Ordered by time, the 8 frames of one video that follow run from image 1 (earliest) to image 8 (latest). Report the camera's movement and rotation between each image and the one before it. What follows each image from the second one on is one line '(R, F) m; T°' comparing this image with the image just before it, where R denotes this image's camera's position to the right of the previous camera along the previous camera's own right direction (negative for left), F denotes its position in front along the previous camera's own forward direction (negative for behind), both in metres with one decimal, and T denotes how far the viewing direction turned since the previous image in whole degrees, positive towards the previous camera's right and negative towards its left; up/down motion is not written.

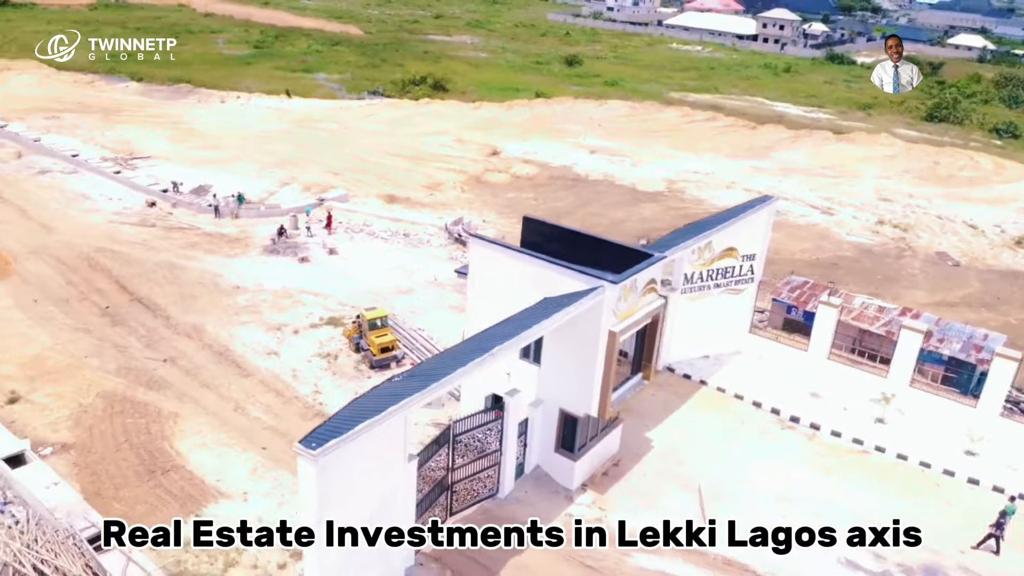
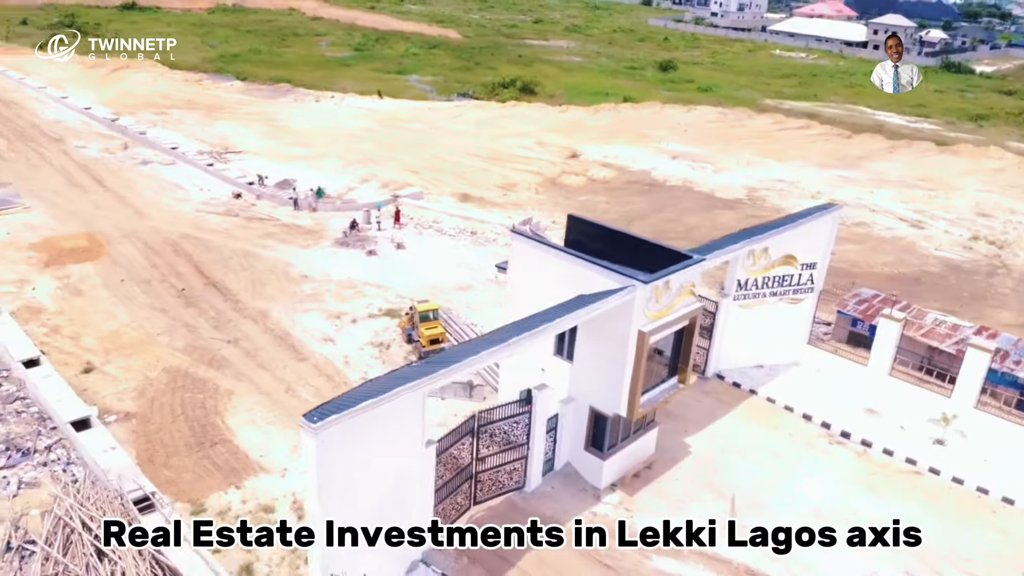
(+1.0, -0.1) m; -7°
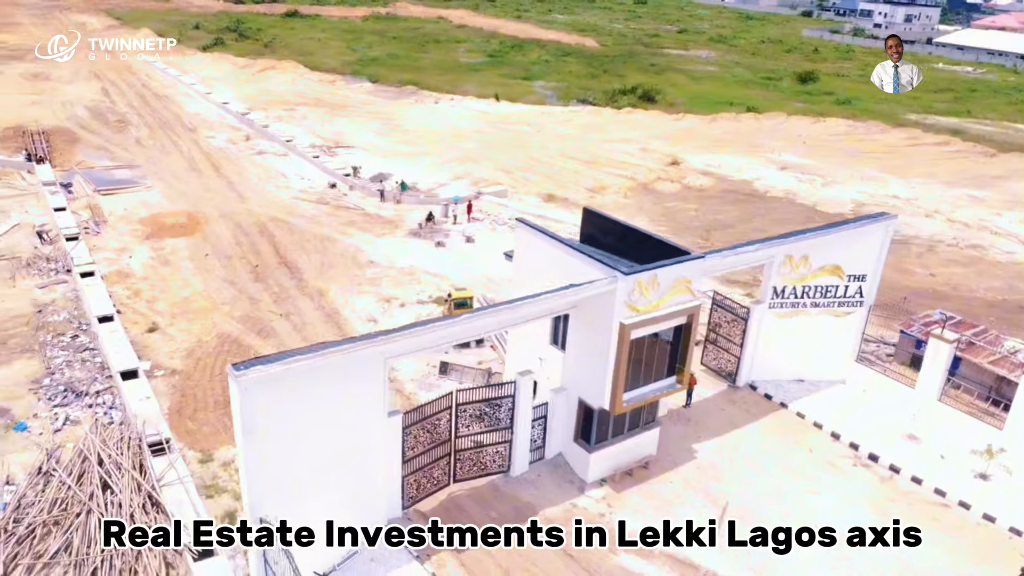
(+2.6, 0.0) m; -10°
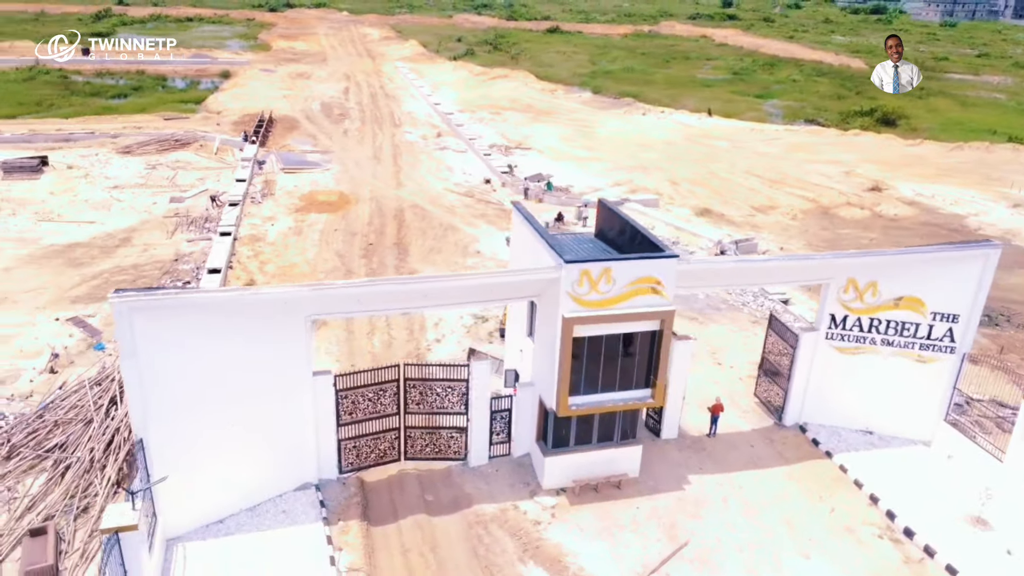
(+4.7, +1.3) m; -19°
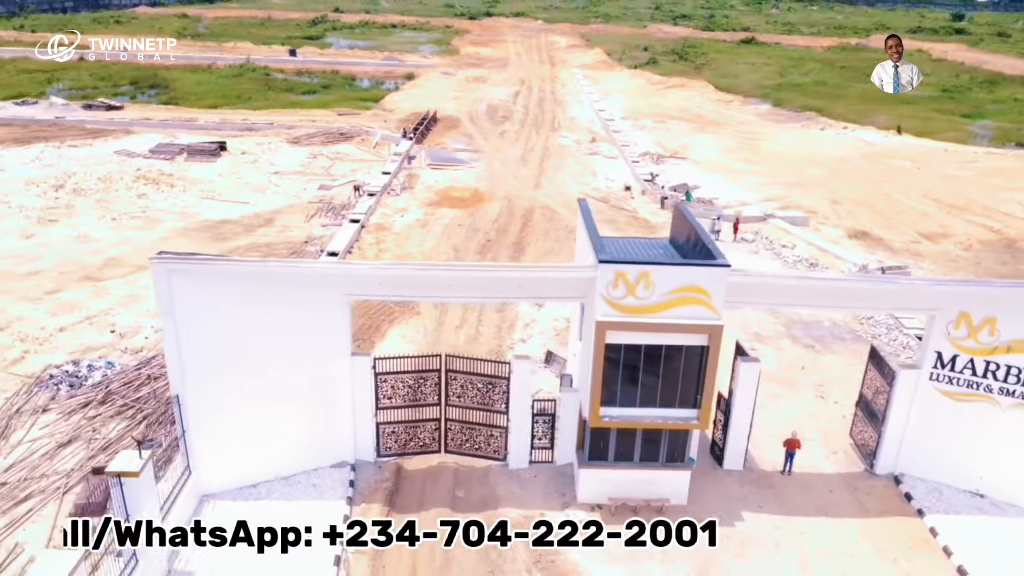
(+2.1, +0.7) m; -13°
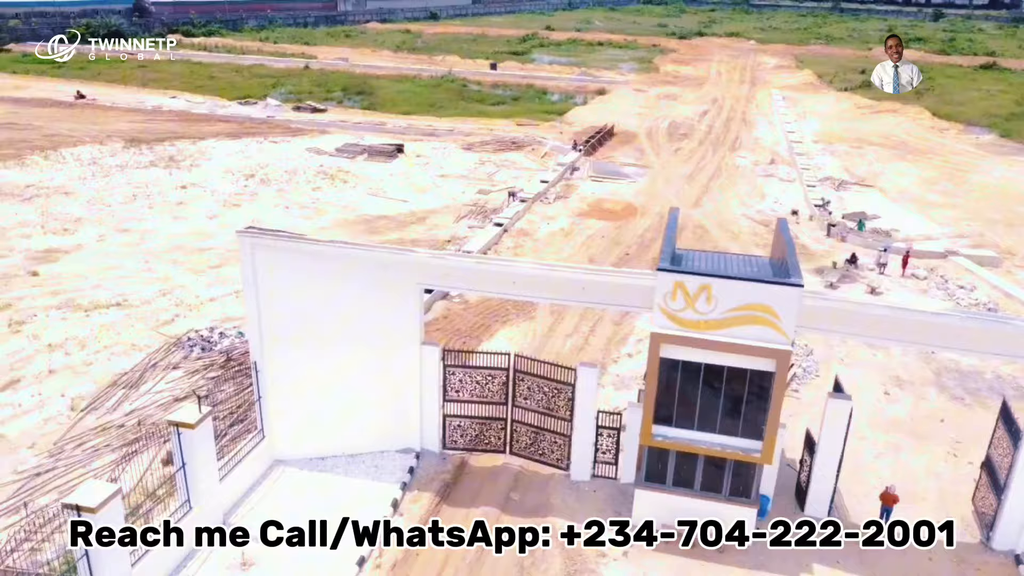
(+1.9, +0.5) m; -14°
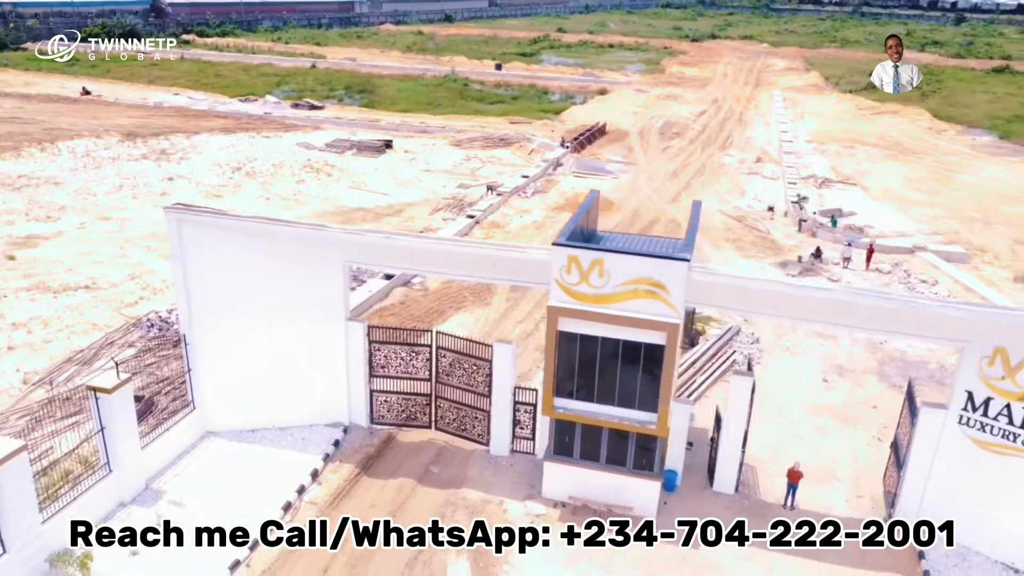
(+1.6, -0.3) m; -2°
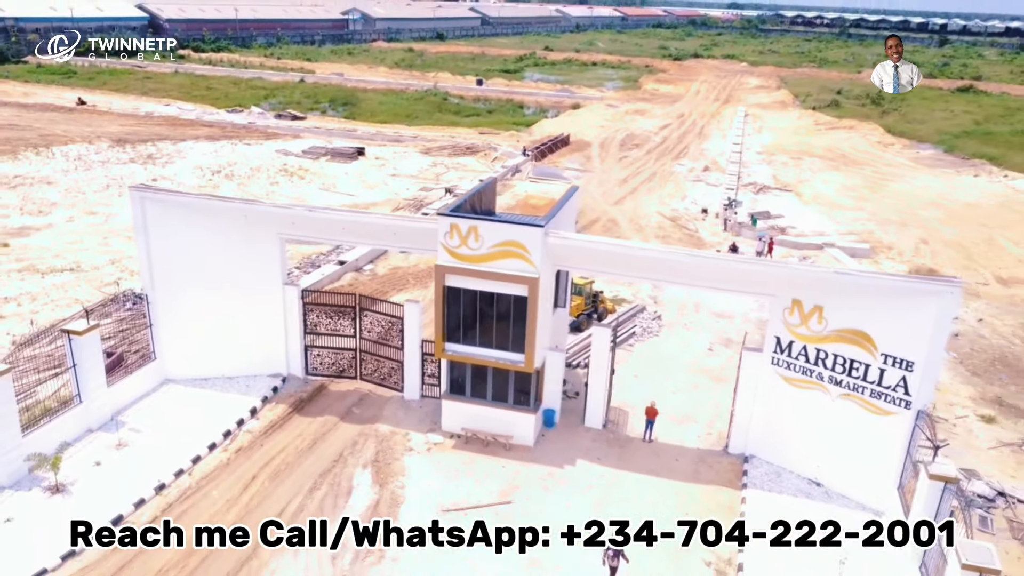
(+1.7, -2.4) m; 0°
